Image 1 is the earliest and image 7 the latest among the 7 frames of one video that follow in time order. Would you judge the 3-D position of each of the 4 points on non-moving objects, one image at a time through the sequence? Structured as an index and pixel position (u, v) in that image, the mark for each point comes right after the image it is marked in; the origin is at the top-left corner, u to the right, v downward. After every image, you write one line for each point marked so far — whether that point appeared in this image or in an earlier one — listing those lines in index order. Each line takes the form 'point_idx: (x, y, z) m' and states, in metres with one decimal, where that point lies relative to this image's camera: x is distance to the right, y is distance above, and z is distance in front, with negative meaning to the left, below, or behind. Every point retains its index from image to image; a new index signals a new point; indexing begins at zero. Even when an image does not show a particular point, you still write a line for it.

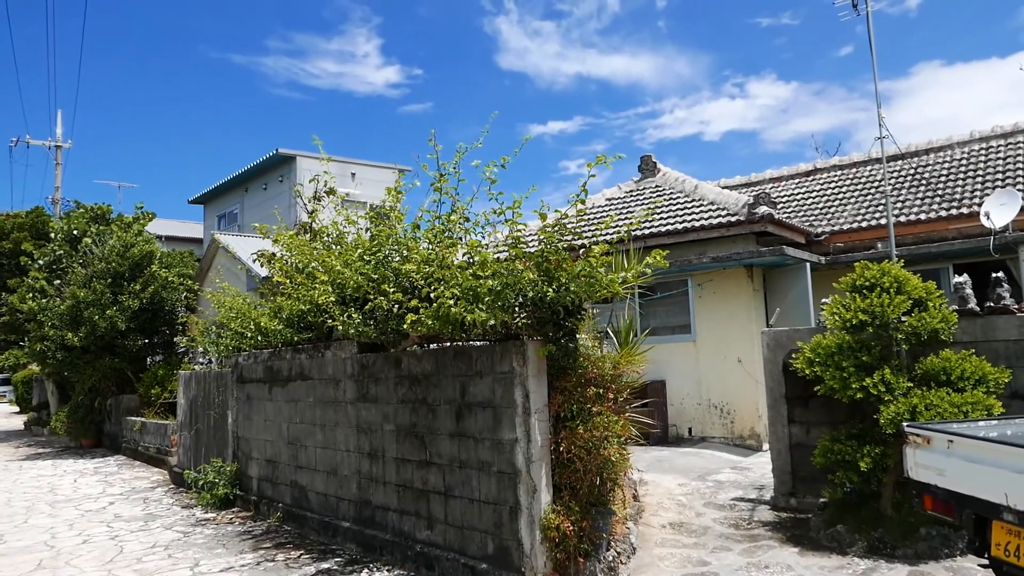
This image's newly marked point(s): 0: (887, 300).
0: (+2.4, -0.1, +4.7) m
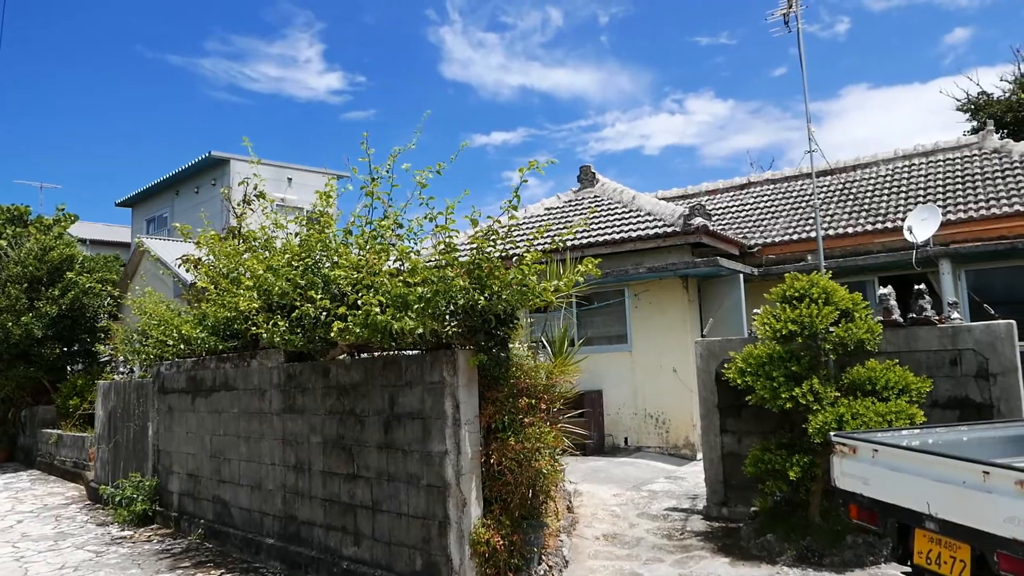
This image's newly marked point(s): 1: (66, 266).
0: (+1.9, -0.1, +4.8) m
1: (-7.7, +0.4, +13.0) m
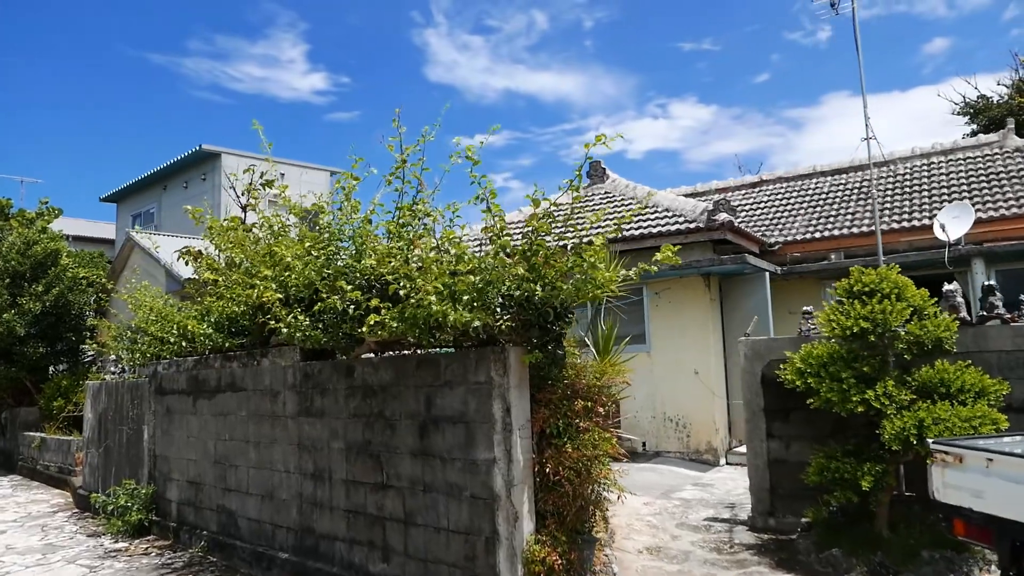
0: (+2.2, -0.1, +4.4) m
1: (-7.6, +0.5, +12.4) m
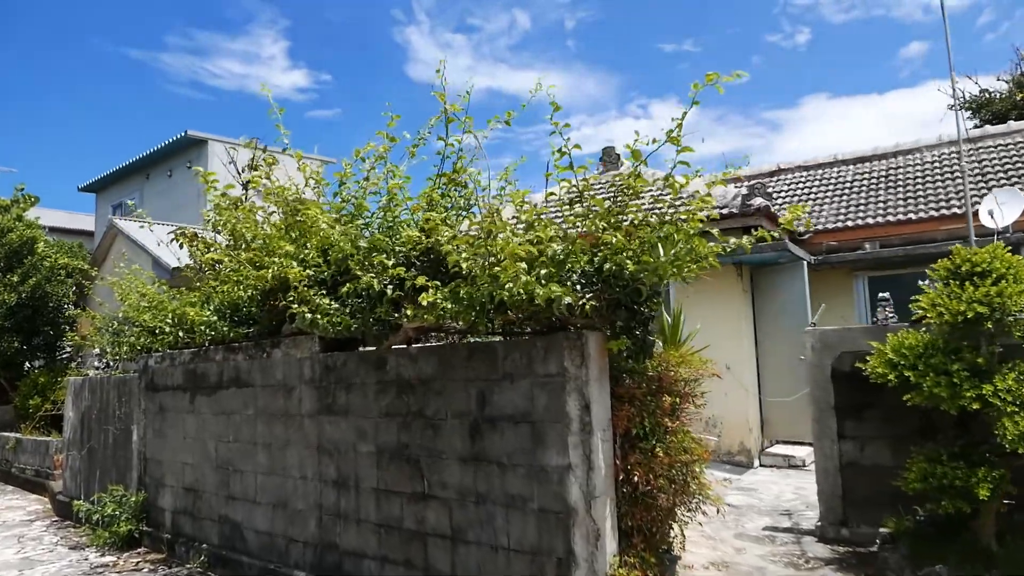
0: (+2.5, 0.0, +3.9) m
1: (-7.5, +0.6, +11.6) m
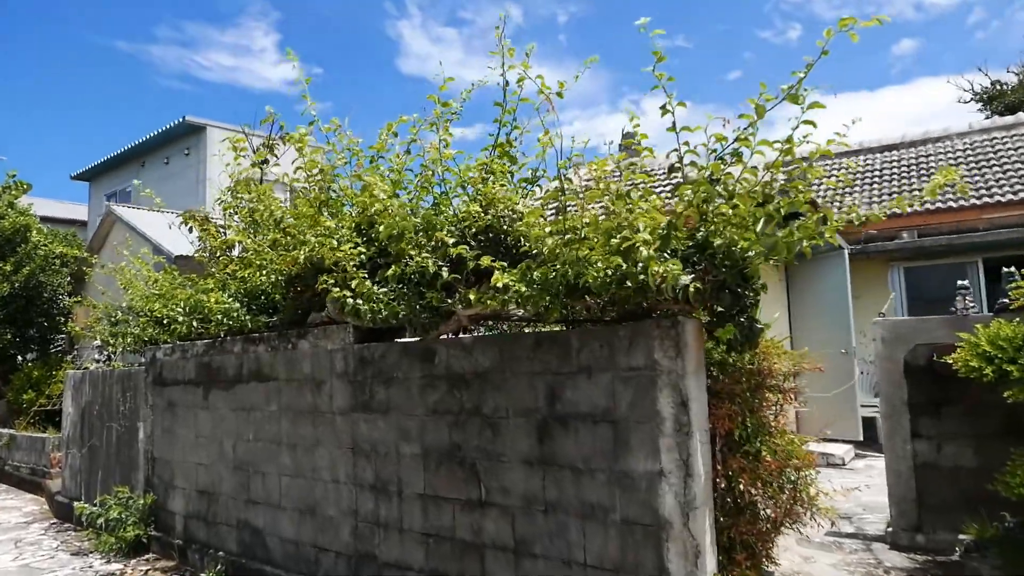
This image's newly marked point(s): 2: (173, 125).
0: (+2.8, +0.1, +3.5) m
1: (-7.3, +0.8, +11.1) m
2: (-7.2, +3.4, +15.9) m
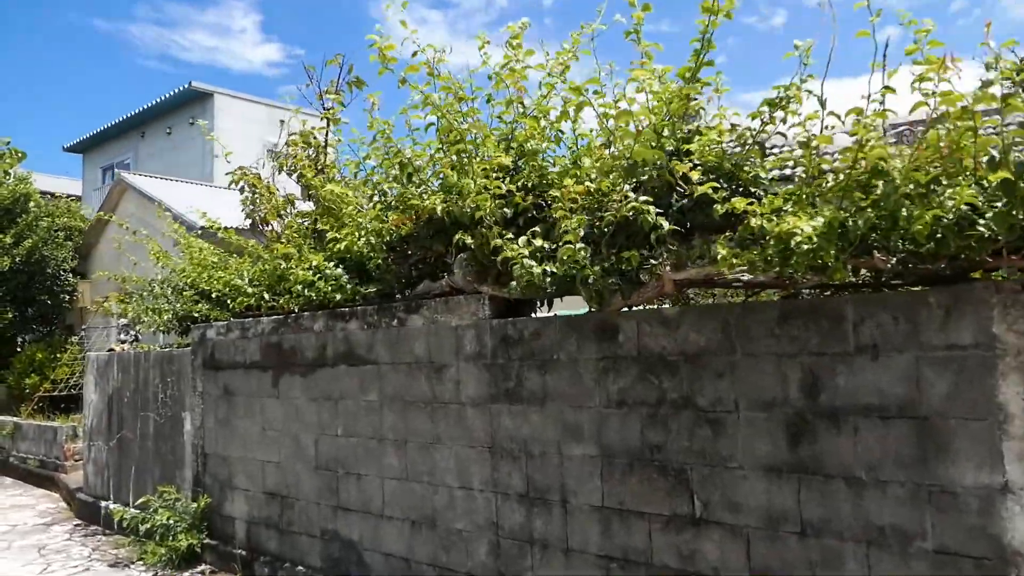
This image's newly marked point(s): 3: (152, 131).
0: (+3.6, +0.2, +2.8) m
1: (-6.6, +1.1, +10.2) m
2: (-6.6, +3.9, +14.9) m
3: (-7.7, +3.3, +16.1) m
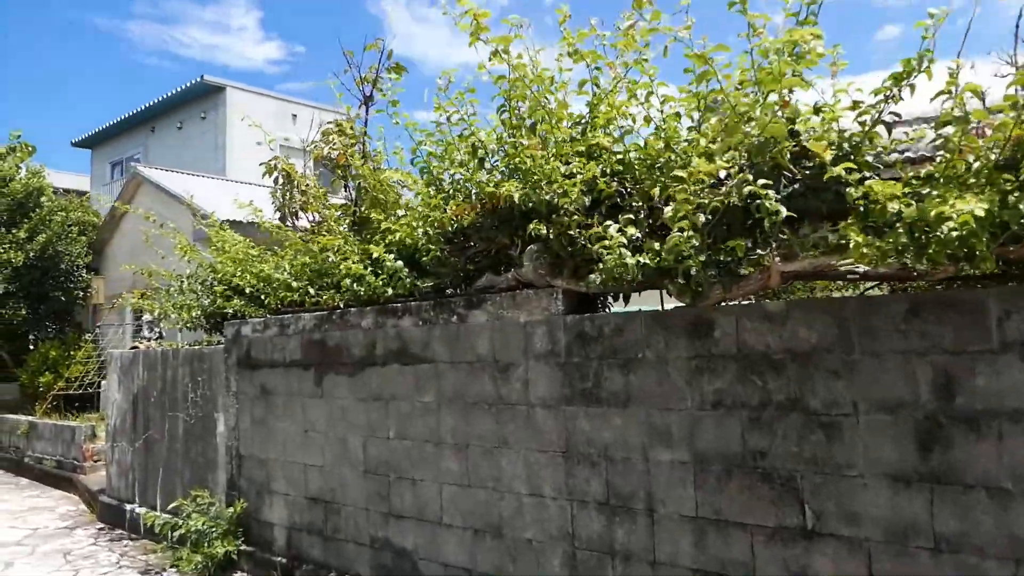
0: (+3.9, +0.2, +2.6) m
1: (-6.3, +1.1, +9.9) m
2: (-6.3, +3.9, +14.7) m
3: (-7.4, +3.4, +15.9) m
